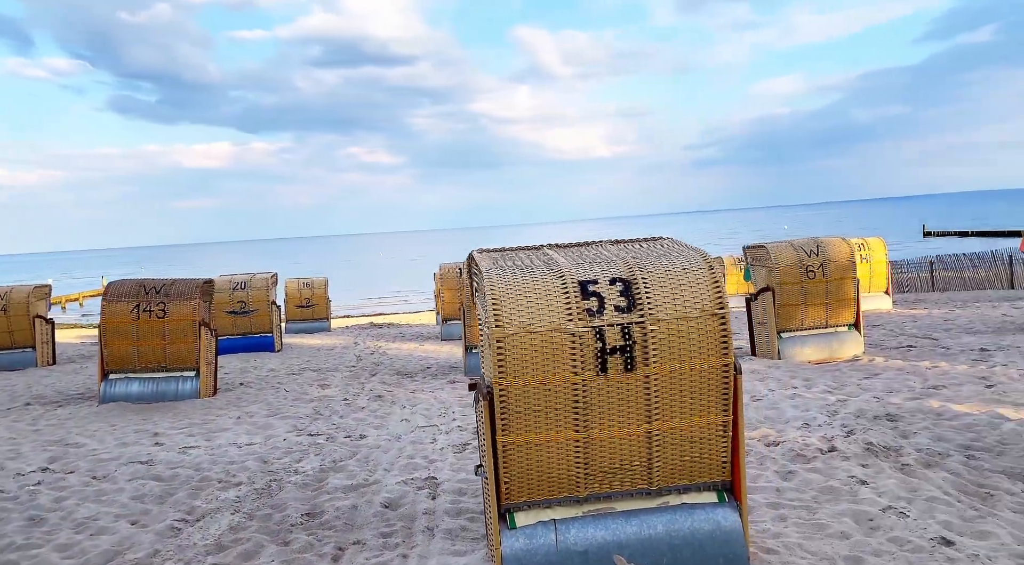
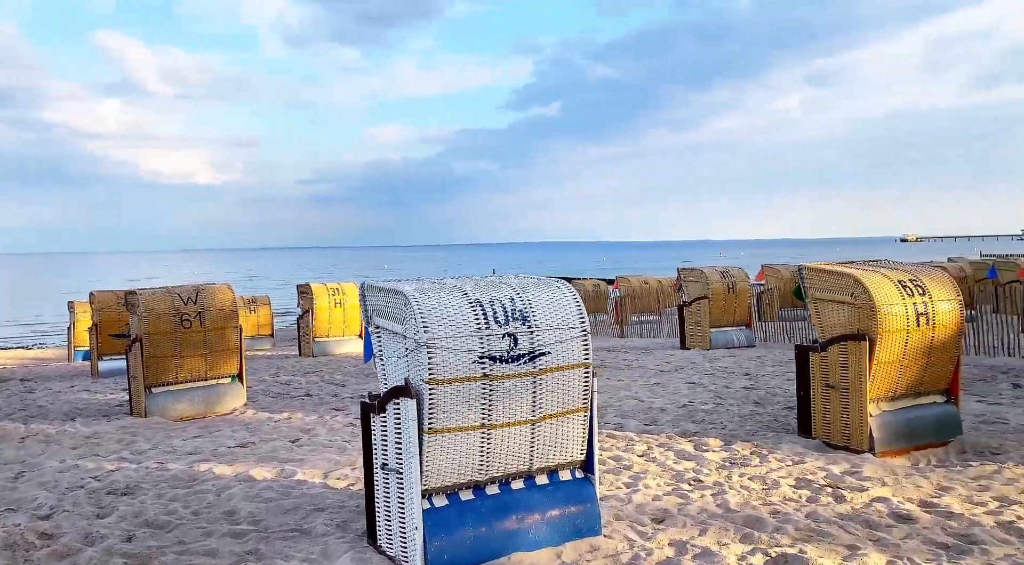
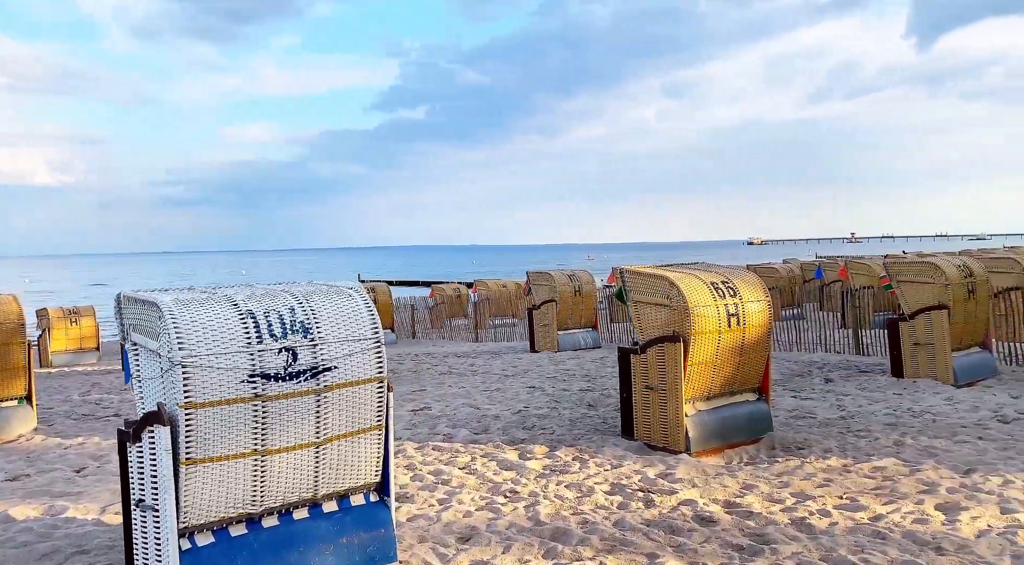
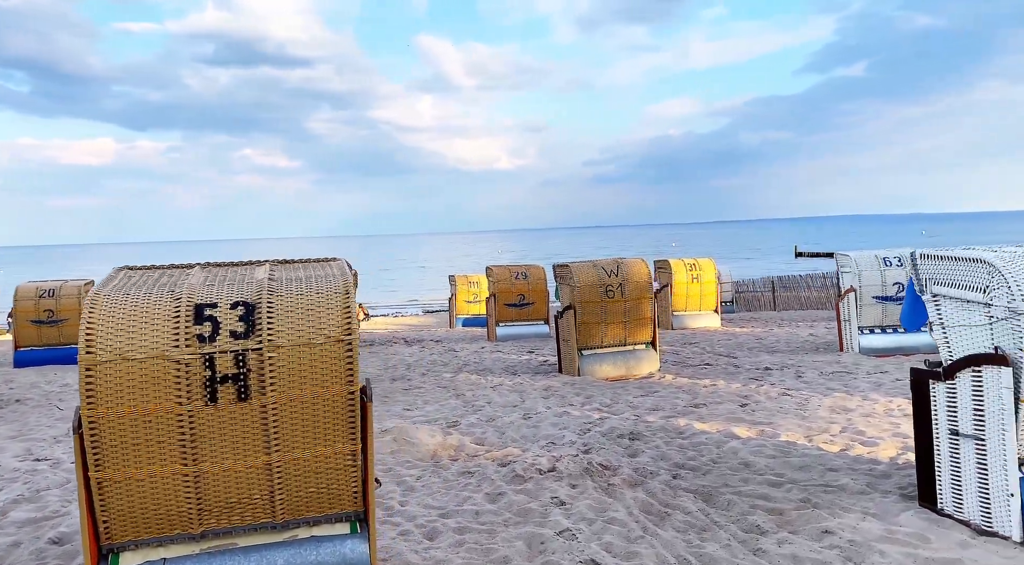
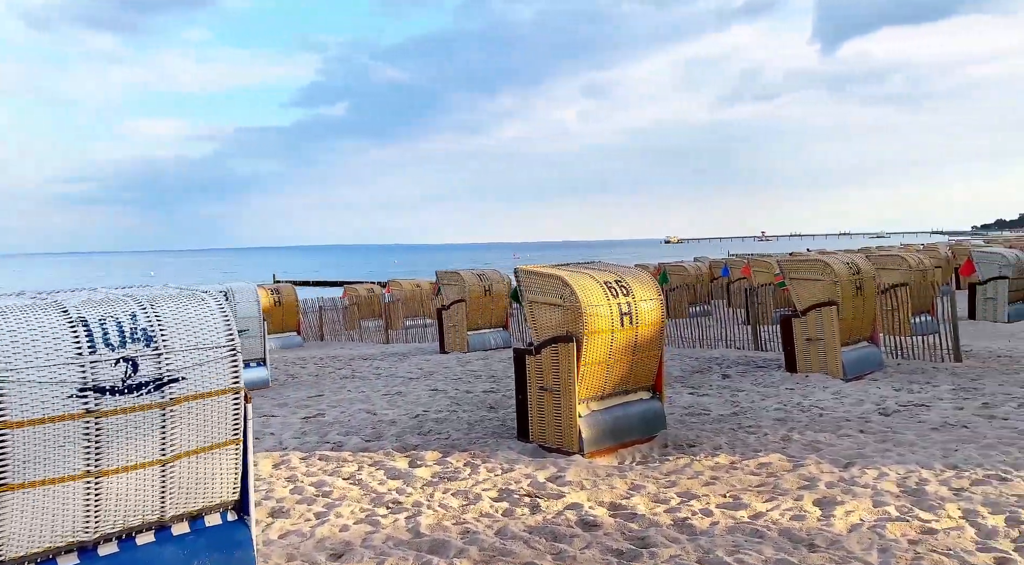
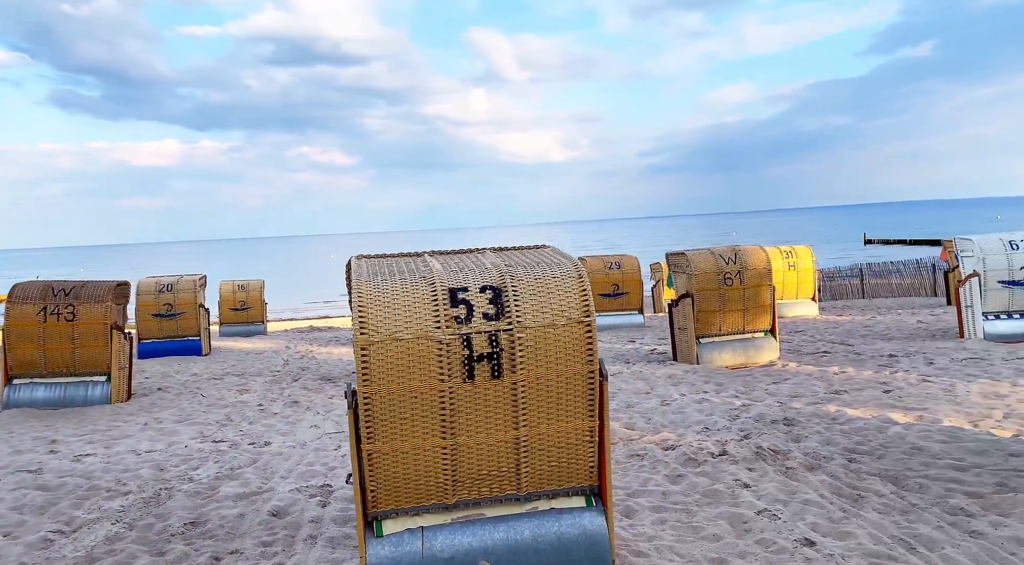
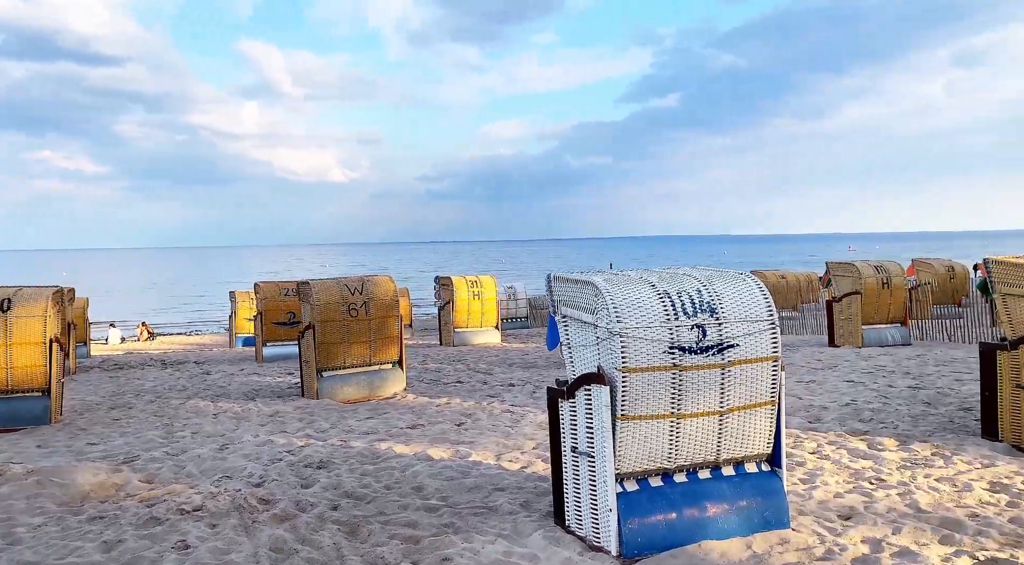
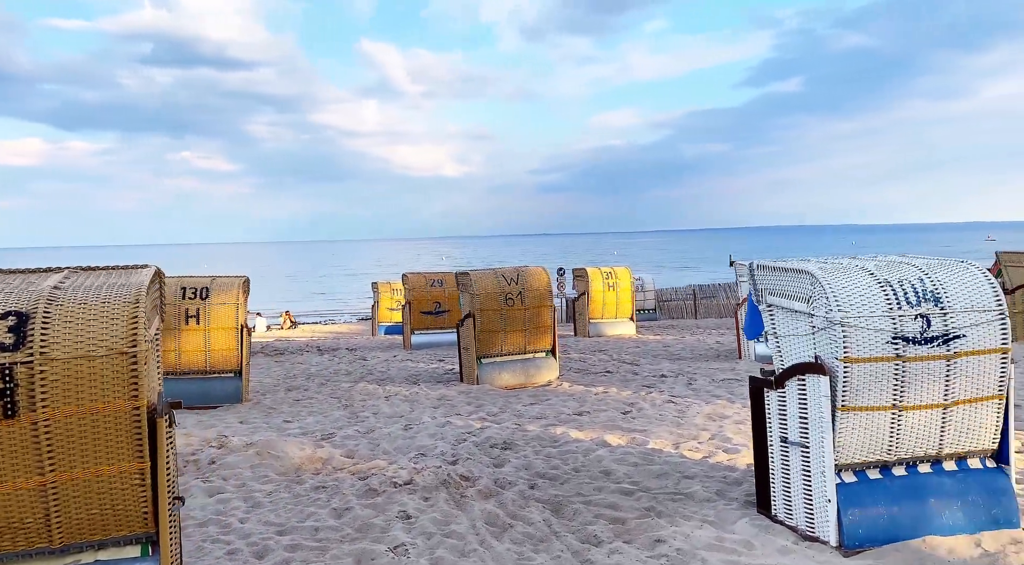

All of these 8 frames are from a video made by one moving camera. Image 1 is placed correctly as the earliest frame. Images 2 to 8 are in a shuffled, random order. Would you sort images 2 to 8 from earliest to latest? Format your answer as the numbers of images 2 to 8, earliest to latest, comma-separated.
6, 4, 8, 7, 2, 3, 5
